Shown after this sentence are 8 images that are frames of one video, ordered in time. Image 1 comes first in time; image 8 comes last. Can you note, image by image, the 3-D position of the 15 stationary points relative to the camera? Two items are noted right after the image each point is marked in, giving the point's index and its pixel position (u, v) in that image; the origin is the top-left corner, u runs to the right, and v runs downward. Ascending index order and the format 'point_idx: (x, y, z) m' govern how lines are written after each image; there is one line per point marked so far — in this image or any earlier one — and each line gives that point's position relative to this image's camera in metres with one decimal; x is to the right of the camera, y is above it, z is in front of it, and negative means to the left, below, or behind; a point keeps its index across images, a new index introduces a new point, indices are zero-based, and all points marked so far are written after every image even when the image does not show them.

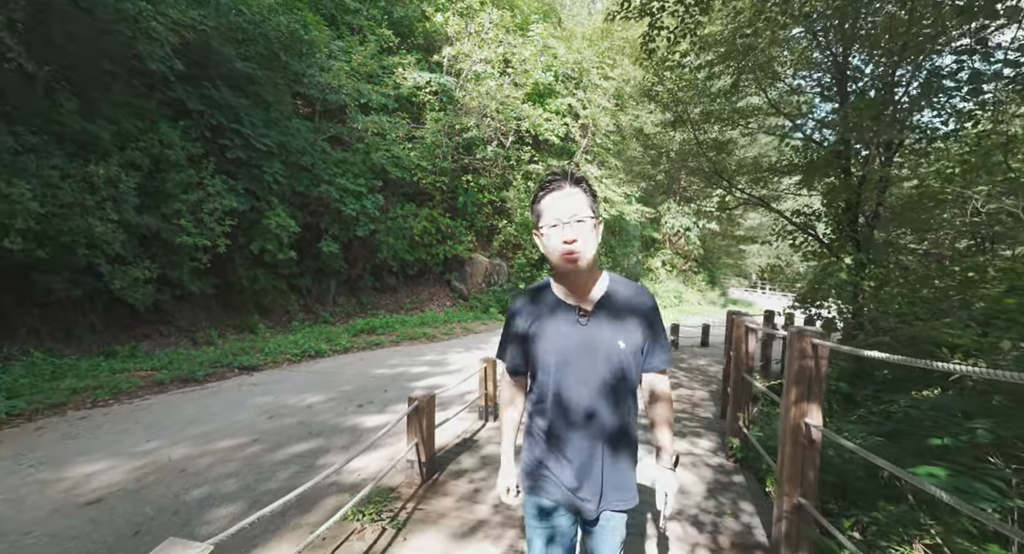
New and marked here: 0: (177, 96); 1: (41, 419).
0: (-5.9, +3.2, +8.5) m
1: (-4.3, -1.3, +4.4) m
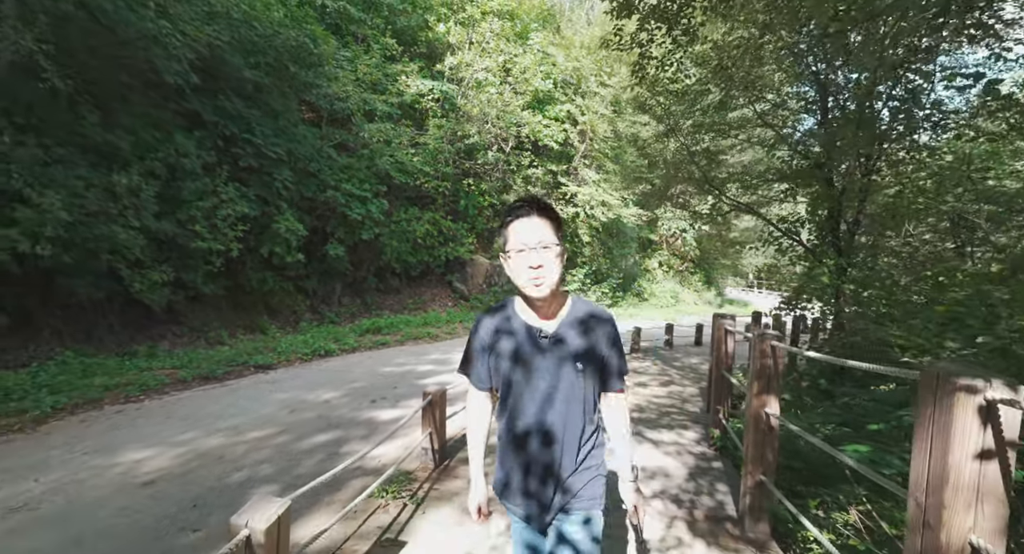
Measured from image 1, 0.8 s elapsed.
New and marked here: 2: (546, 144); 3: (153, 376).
0: (-5.9, +3.2, +9.0) m
1: (-4.3, -1.4, +4.9) m
2: (+1.1, +4.4, +16.0) m
3: (-4.6, -1.3, +6.2) m
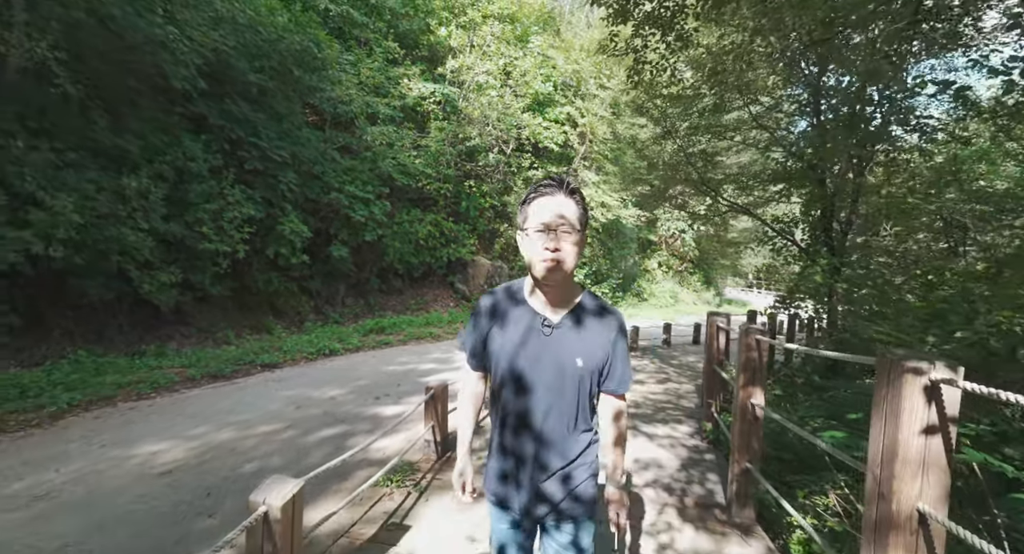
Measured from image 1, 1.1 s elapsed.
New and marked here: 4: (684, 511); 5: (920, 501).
0: (-5.9, +3.1, +9.1) m
1: (-4.3, -1.4, +5.0) m
2: (+1.1, +4.4, +16.1) m
3: (-4.6, -1.3, +6.4) m
4: (+1.2, -1.6, +3.3) m
5: (+1.2, -0.7, +1.5) m
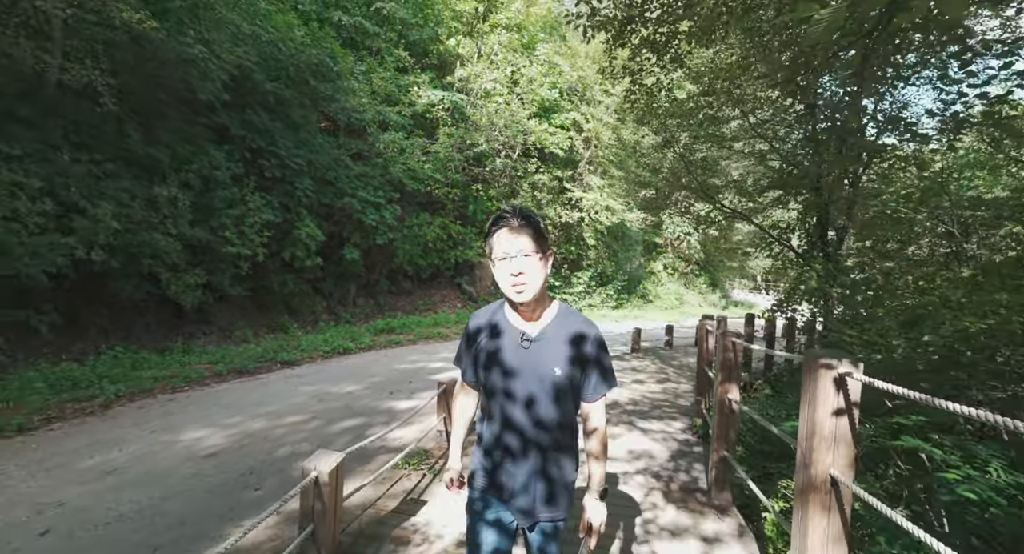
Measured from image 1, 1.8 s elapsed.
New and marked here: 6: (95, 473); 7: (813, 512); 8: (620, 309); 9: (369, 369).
0: (-5.8, +3.1, +9.6) m
1: (-4.3, -1.4, +5.5) m
2: (+1.4, +4.3, +16.5) m
3: (-4.5, -1.3, +6.9) m
4: (+1.2, -1.7, +3.7) m
5: (+1.3, -0.8, +1.9) m
6: (-3.1, -1.4, +3.6) m
7: (+1.2, -1.0, +1.9) m
8: (+4.5, -1.3, +20.1) m
9: (-2.4, -1.5, +7.8) m
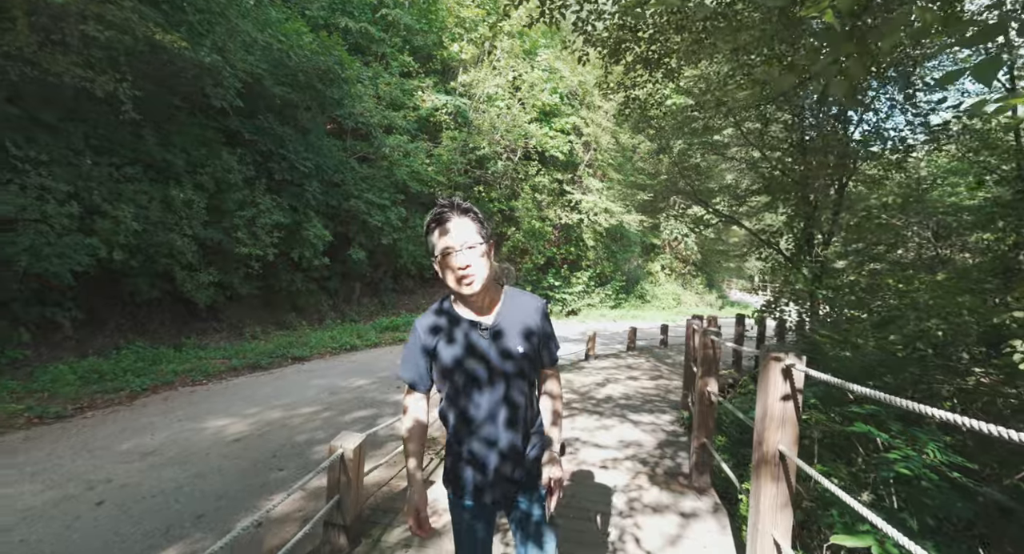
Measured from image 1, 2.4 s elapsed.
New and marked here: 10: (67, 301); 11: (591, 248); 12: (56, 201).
0: (-5.8, +3.1, +10.0) m
1: (-4.3, -1.4, +5.9) m
2: (+1.4, +4.3, +16.9) m
3: (-4.5, -1.3, +7.2) m
4: (+1.2, -1.7, +4.1) m
5: (+1.3, -0.8, +2.2) m
6: (-3.1, -1.4, +4.0) m
7: (+1.2, -1.0, +2.3) m
8: (+4.5, -1.3, +20.4) m
9: (-2.4, -1.5, +8.2) m
10: (-7.0, -0.4, +7.5) m
11: (+3.1, +1.1, +18.8) m
12: (-6.4, +1.1, +6.9) m
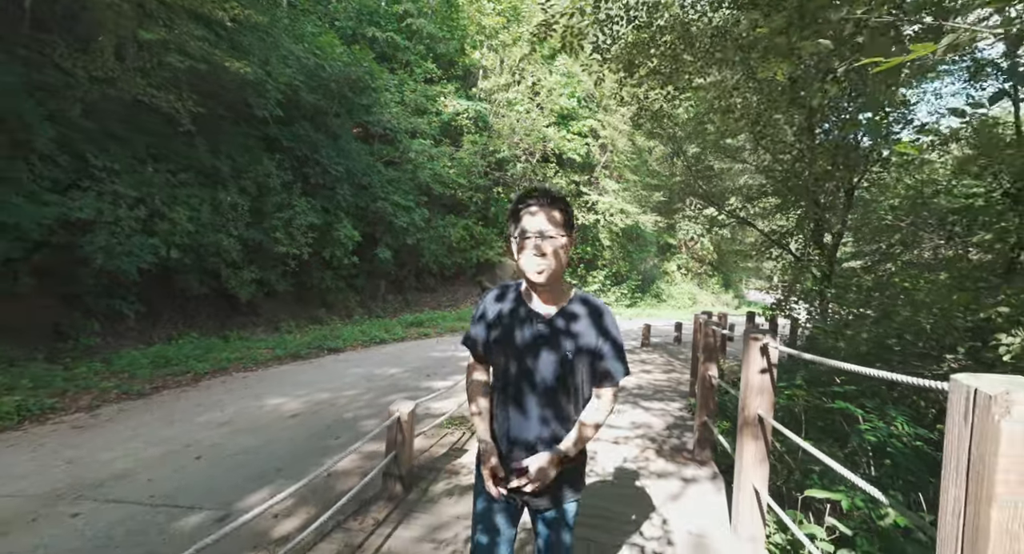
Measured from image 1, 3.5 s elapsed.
0: (-5.3, +3.2, +10.7) m
1: (-4.0, -1.3, +6.6) m
2: (+2.1, +4.3, +17.4) m
3: (-4.2, -1.3, +7.9) m
4: (+1.4, -1.7, +4.6) m
5: (+1.4, -0.8, +2.7) m
6: (-2.9, -1.4, +4.6) m
7: (+1.4, -1.0, +2.8) m
8: (+5.2, -1.3, +20.8) m
9: (-2.0, -1.4, +8.8) m
10: (-6.6, -0.3, +8.3) m
11: (+3.8, +1.2, +19.2) m
12: (-6.1, +1.1, +7.7) m
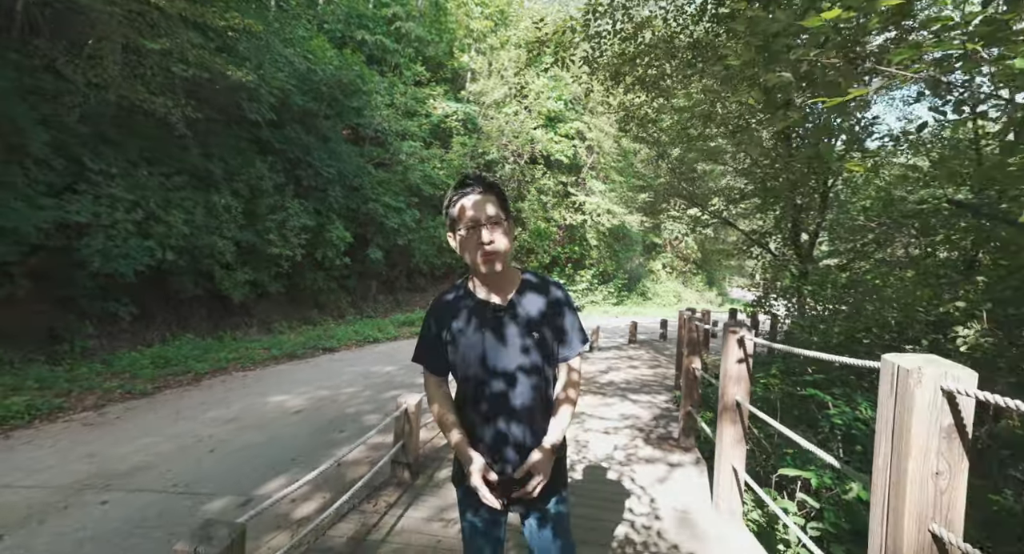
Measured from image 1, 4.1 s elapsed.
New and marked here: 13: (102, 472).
0: (-5.6, +3.2, +10.8) m
1: (-4.1, -1.4, +6.7) m
2: (+1.6, +4.3, +17.7) m
3: (-4.3, -1.3, +8.1) m
4: (+1.4, -1.6, +4.9) m
5: (+1.4, -0.8, +3.0) m
6: (-2.9, -1.4, +4.8) m
7: (+1.4, -1.0, +3.1) m
8: (+4.8, -1.3, +21.2) m
9: (-2.1, -1.5, +9.0) m
10: (-6.8, -0.3, +8.4) m
11: (+3.3, +1.2, +19.6) m
12: (-6.3, +1.1, +7.8) m
13: (-2.9, -1.4, +3.5) m
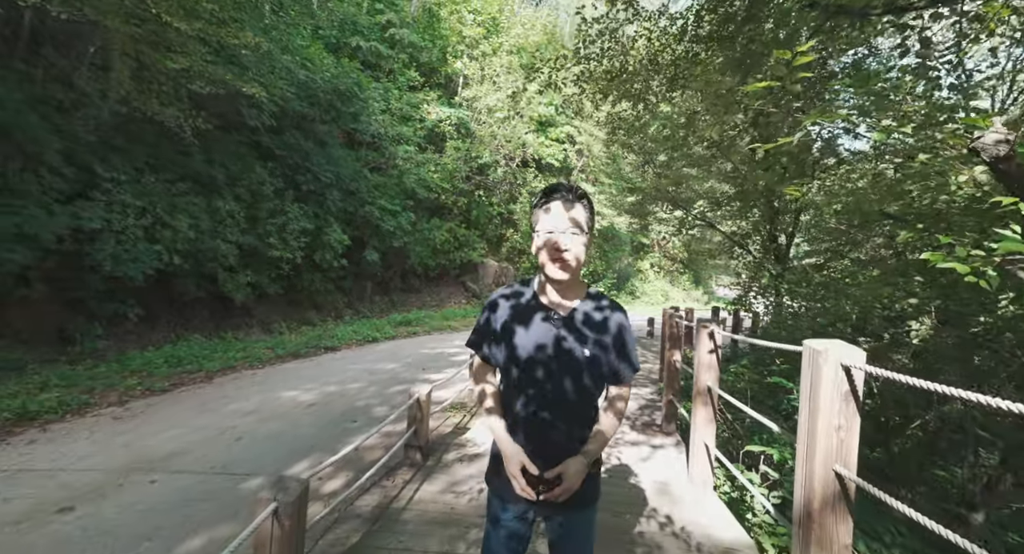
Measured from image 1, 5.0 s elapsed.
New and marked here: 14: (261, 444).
0: (-5.7, +3.1, +11.2) m
1: (-4.1, -1.4, +7.1) m
2: (+1.3, +4.3, +18.1) m
3: (-4.4, -1.3, +8.4) m
4: (+1.4, -1.7, +5.3) m
5: (+1.4, -0.8, +3.5) m
6: (-2.9, -1.5, +5.2) m
7: (+1.4, -1.0, +3.6) m
8: (+4.4, -1.2, +21.7) m
9: (-2.2, -1.5, +9.4) m
10: (-6.9, -0.4, +8.7) m
11: (+3.0, +1.2, +20.1) m
12: (-6.3, +1.0, +8.1) m
13: (-2.9, -1.4, +3.8) m
14: (-2.2, -1.5, +4.3) m
